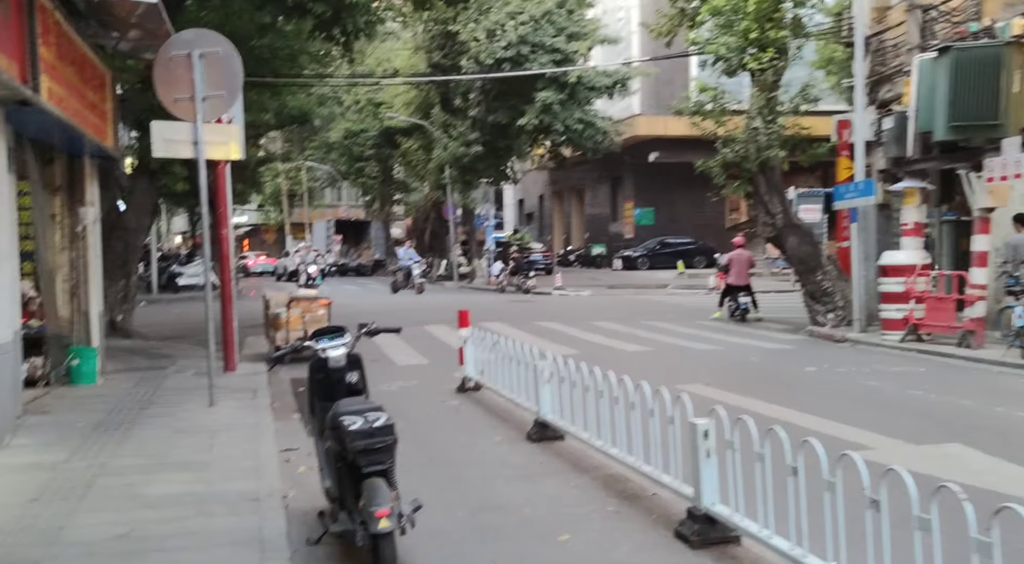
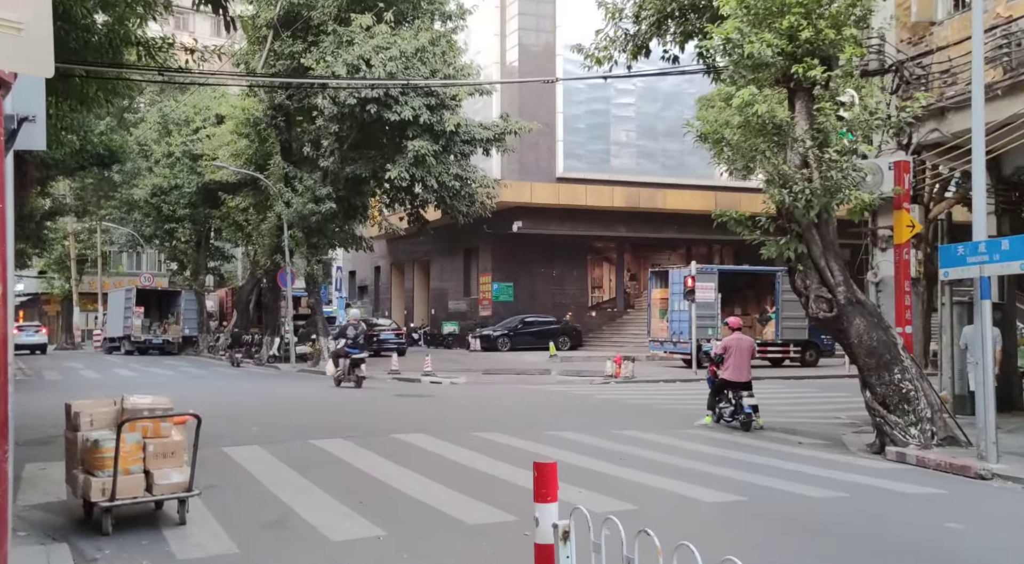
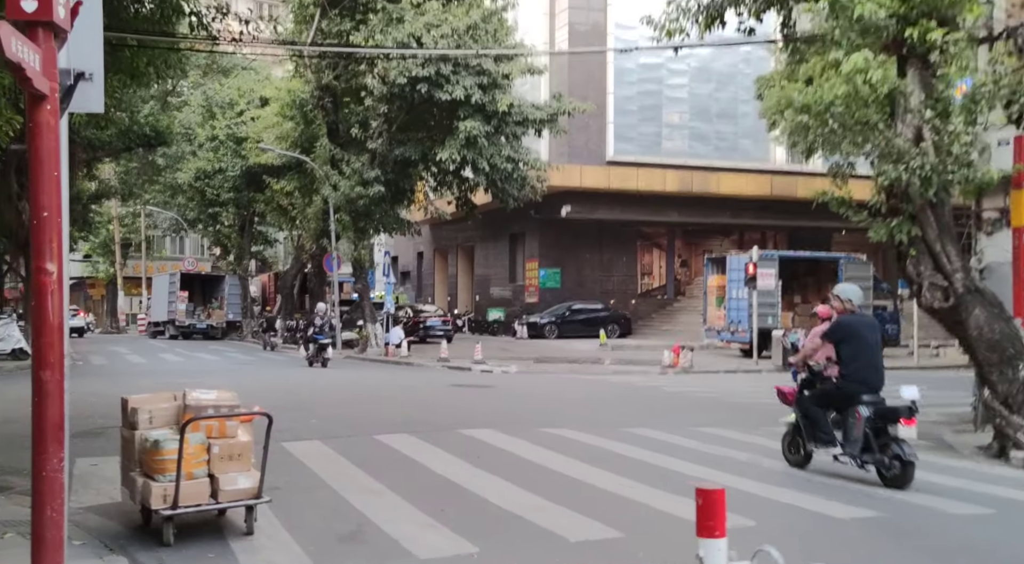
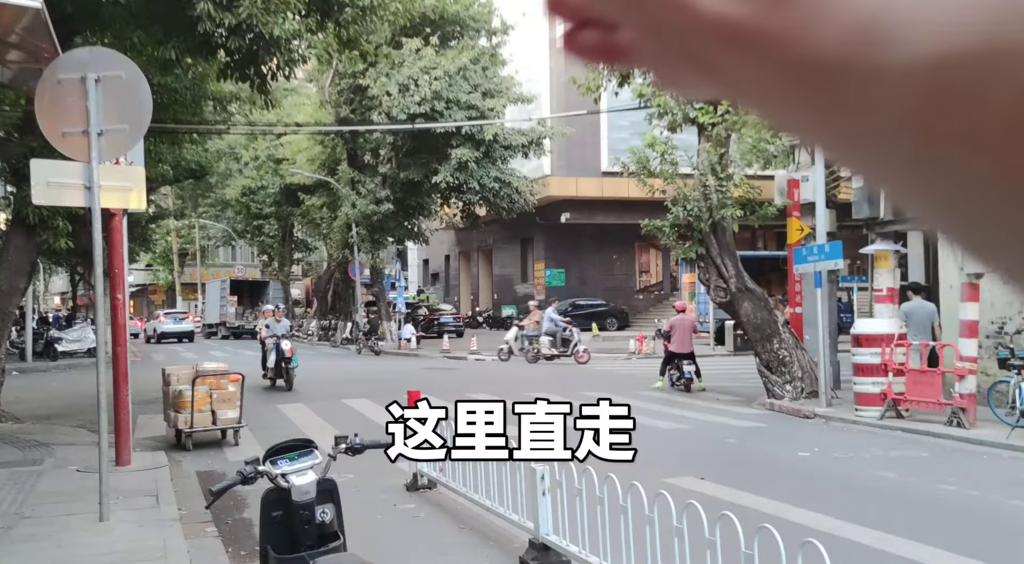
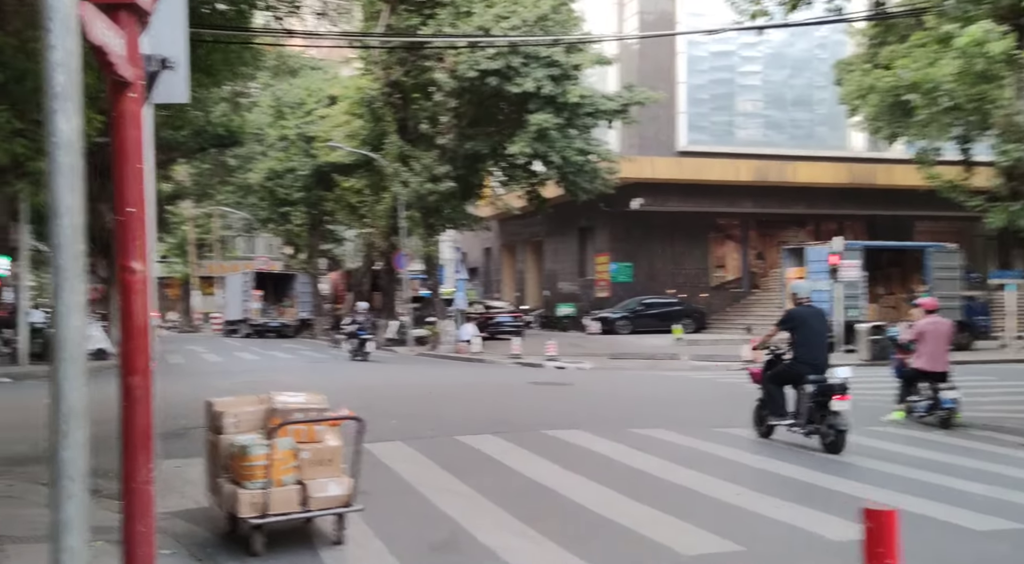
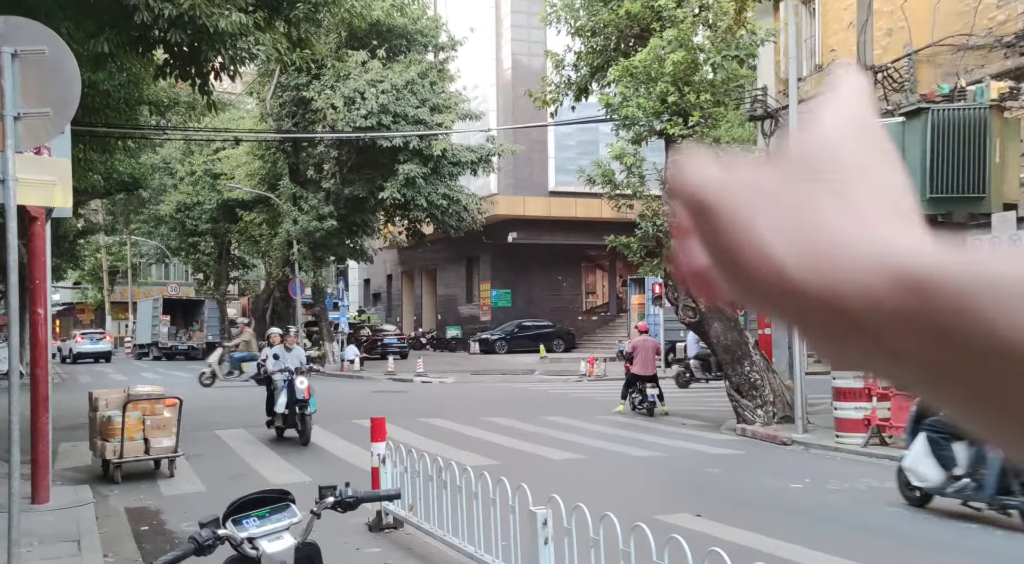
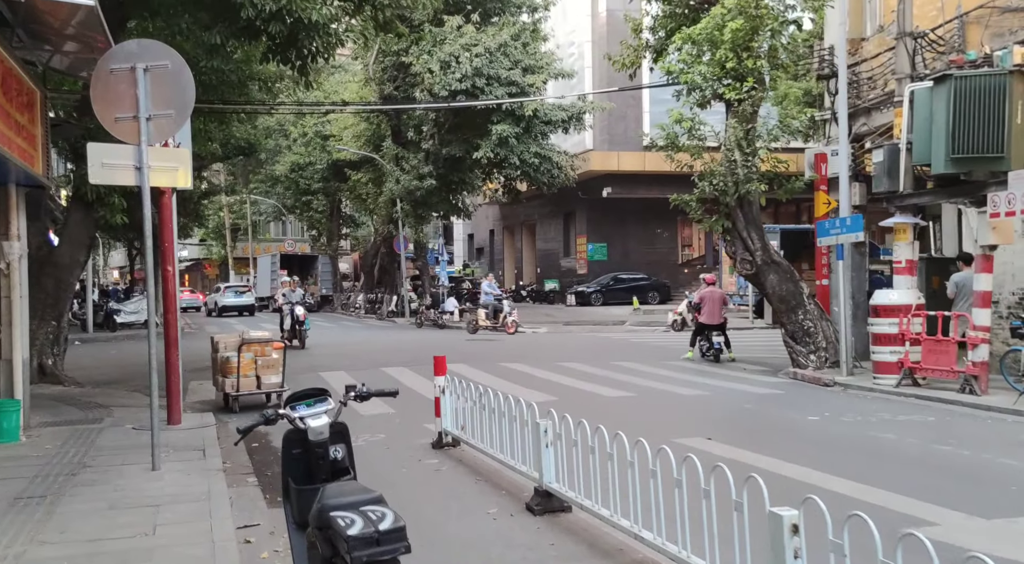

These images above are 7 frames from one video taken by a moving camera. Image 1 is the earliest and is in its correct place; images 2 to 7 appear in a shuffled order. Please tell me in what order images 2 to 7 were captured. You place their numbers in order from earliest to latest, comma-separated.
7, 4, 6, 2, 3, 5
